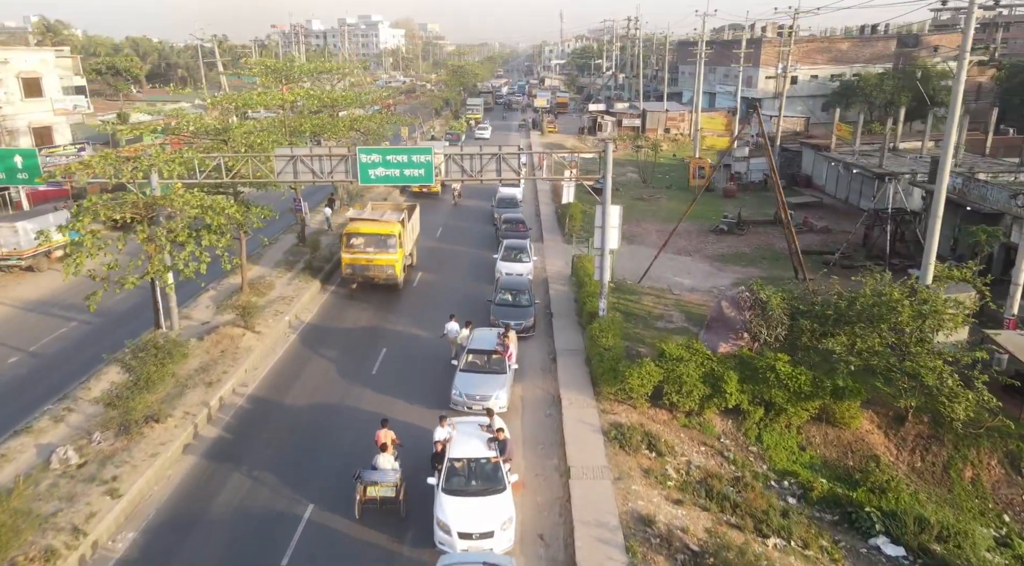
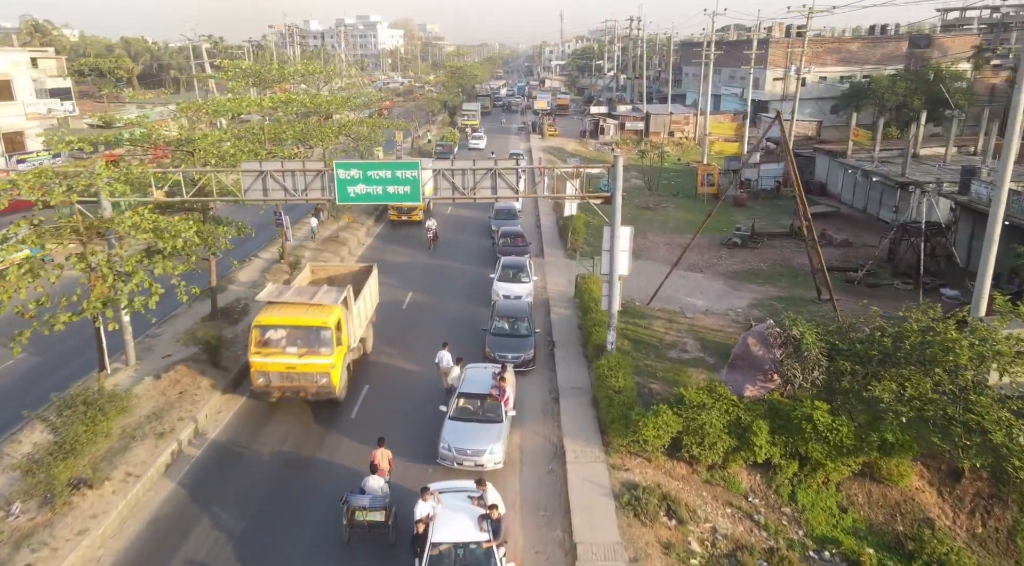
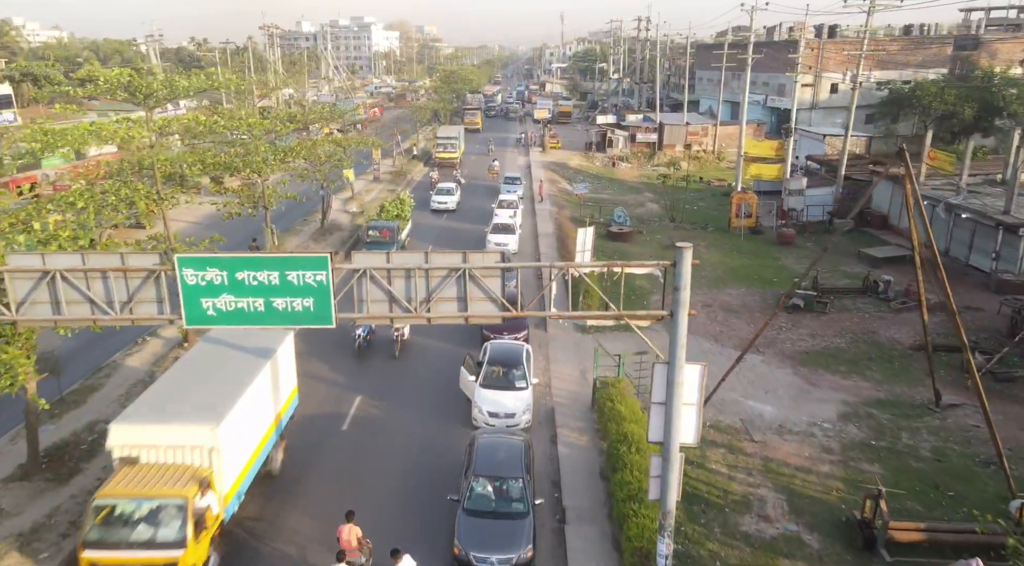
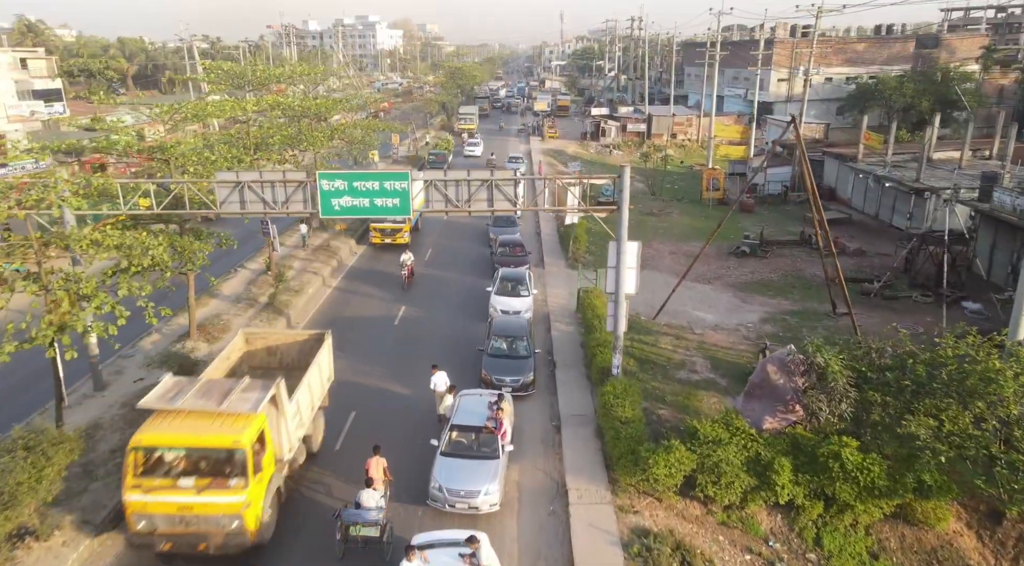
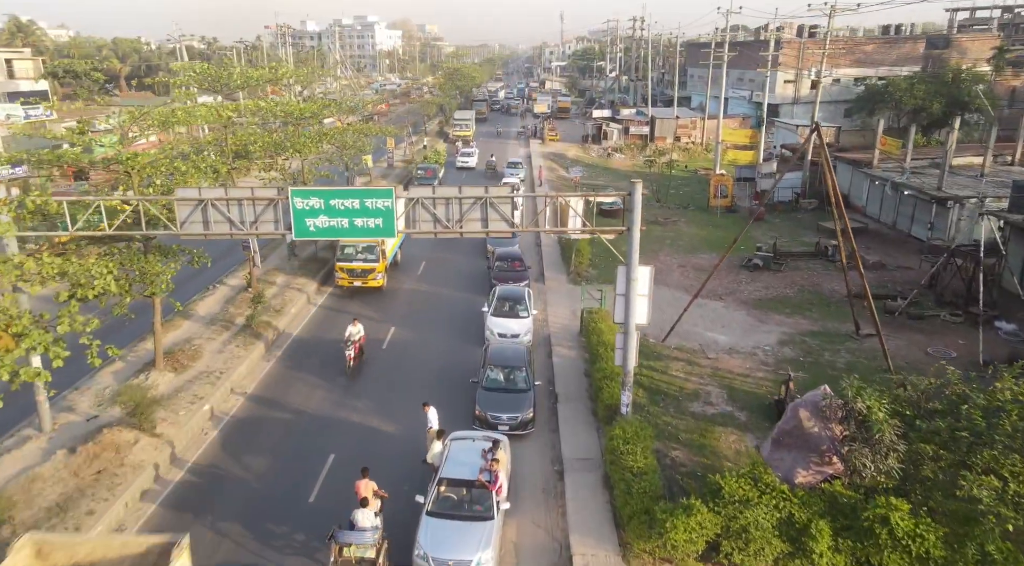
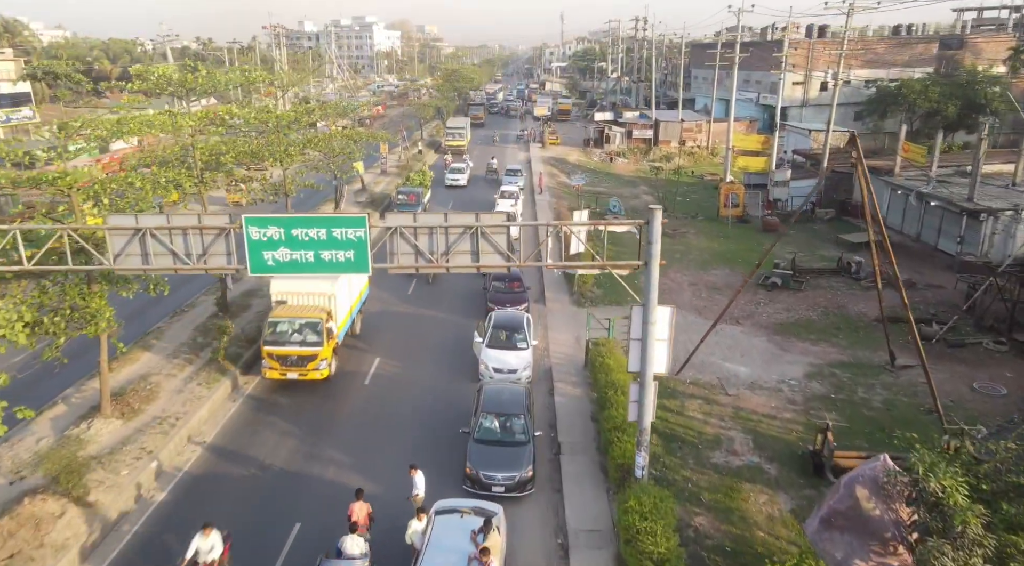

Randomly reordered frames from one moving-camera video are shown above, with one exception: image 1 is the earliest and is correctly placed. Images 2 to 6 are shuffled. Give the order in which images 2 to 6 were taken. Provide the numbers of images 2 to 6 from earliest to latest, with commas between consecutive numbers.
2, 4, 5, 6, 3
